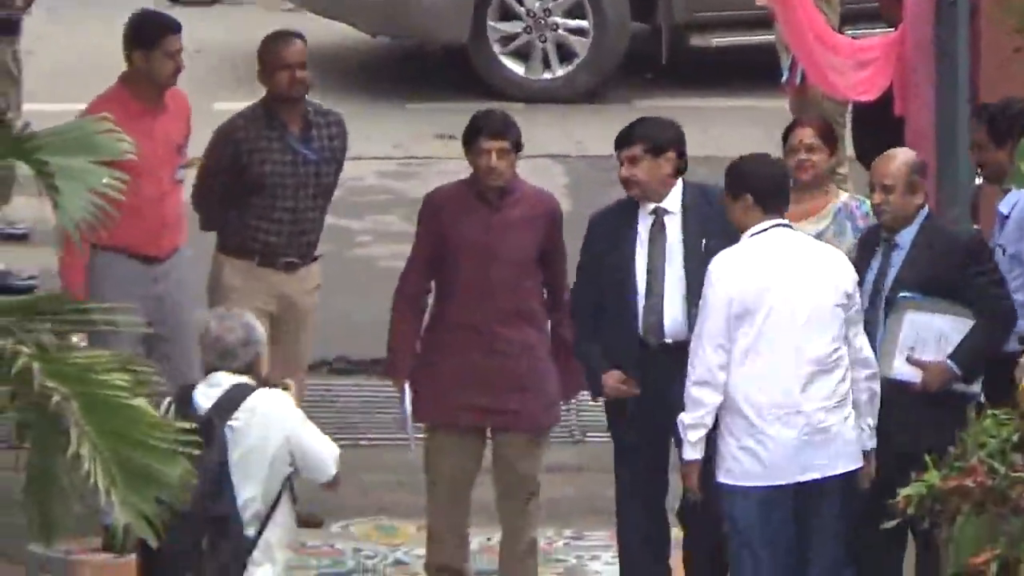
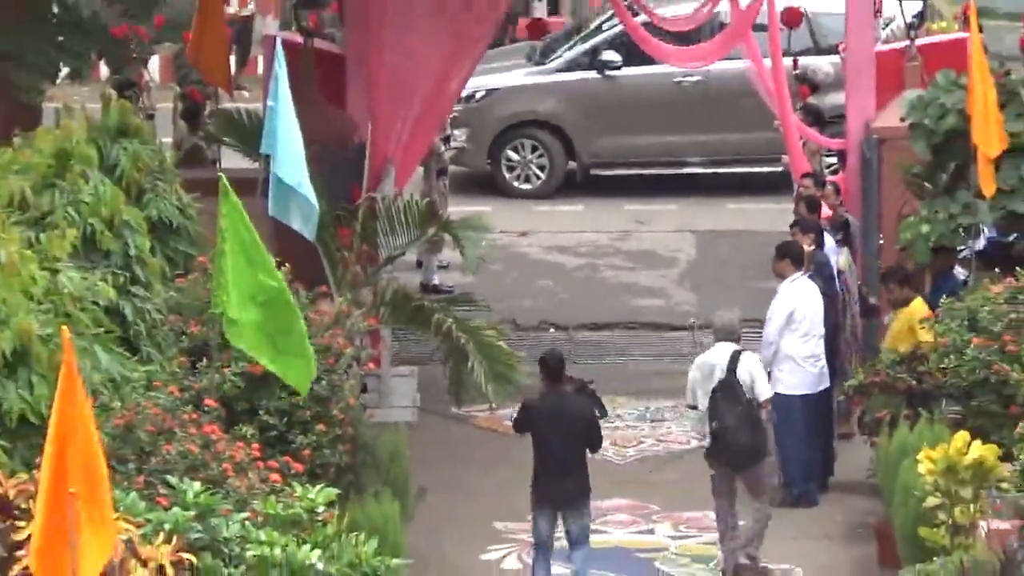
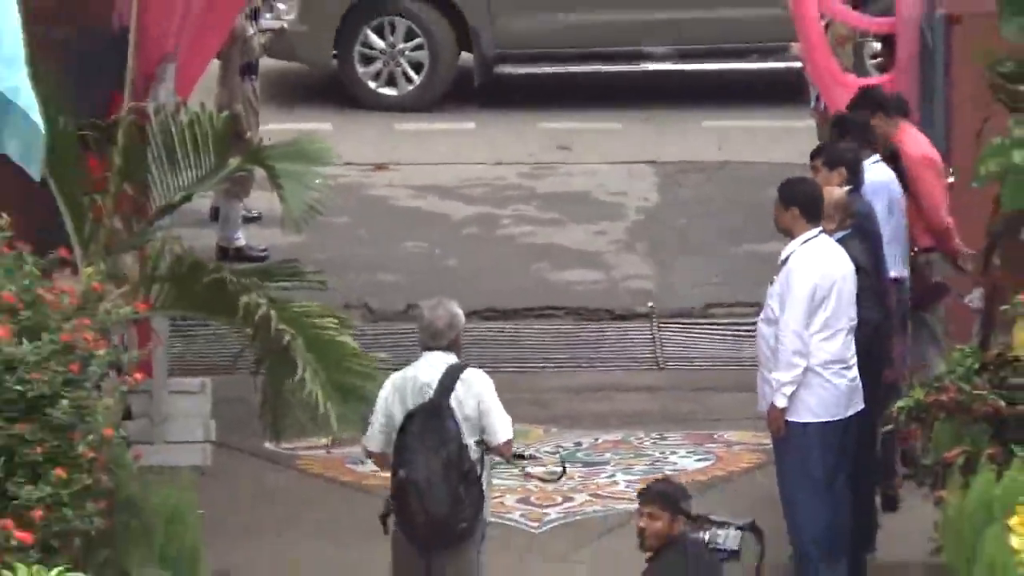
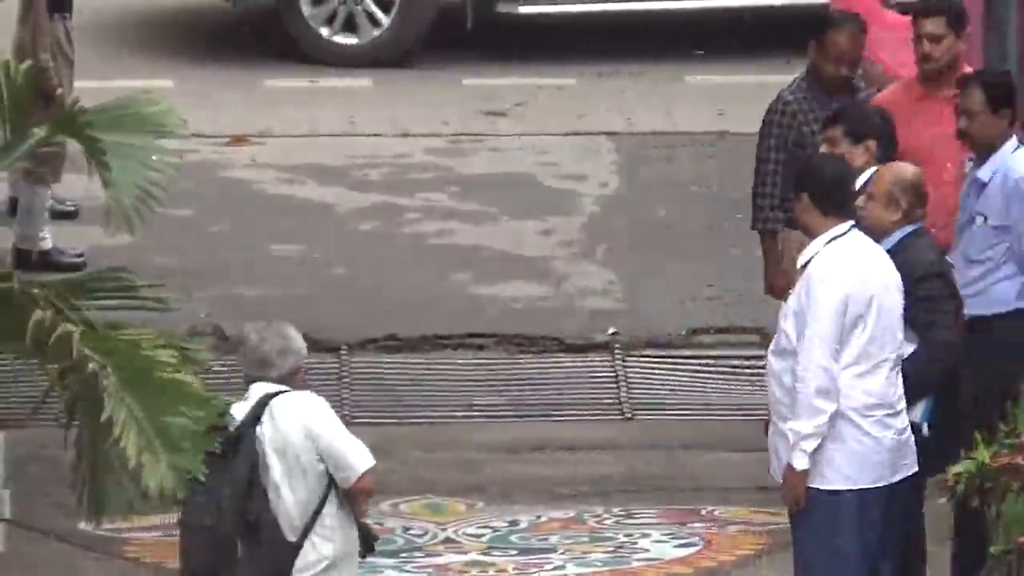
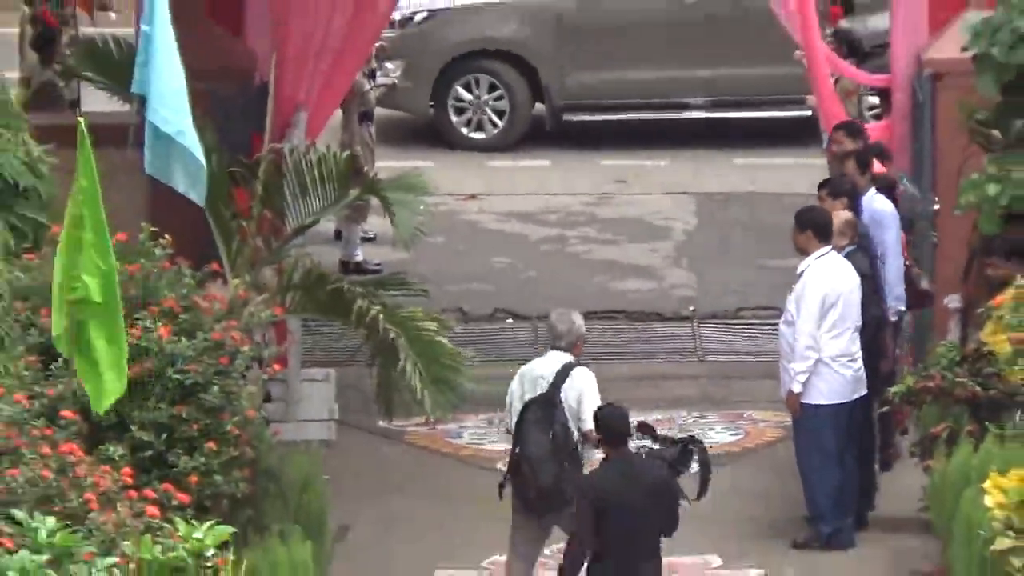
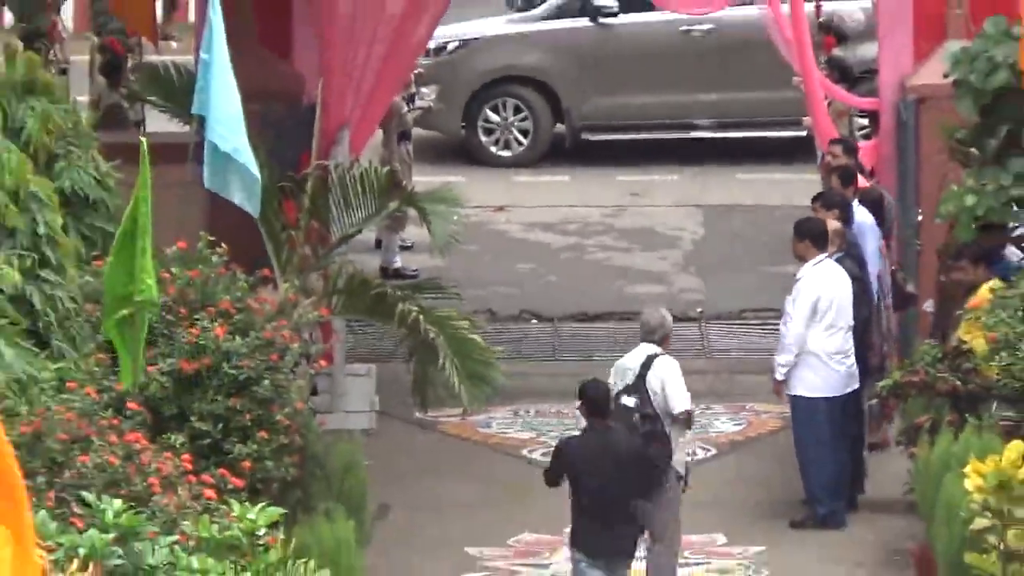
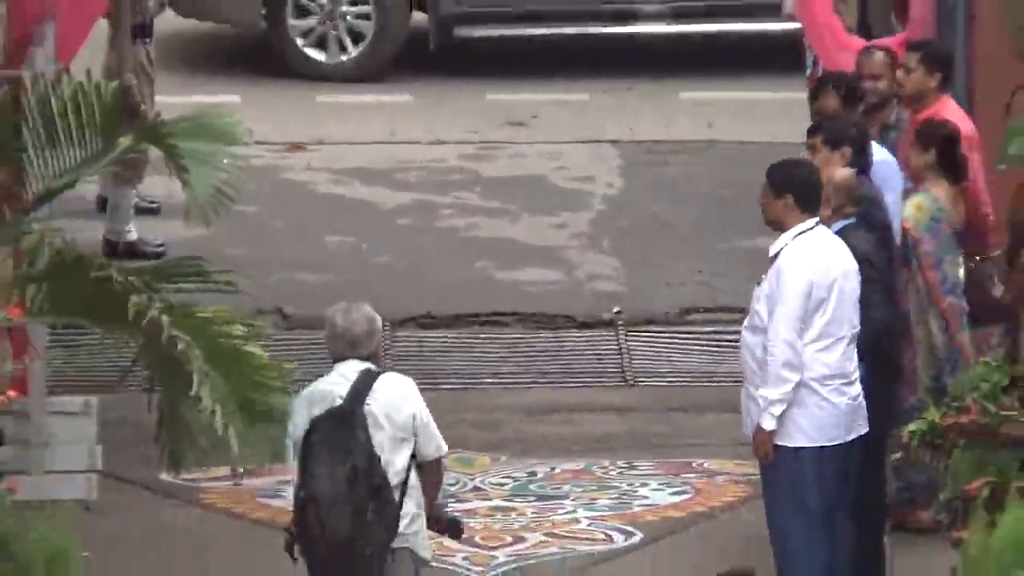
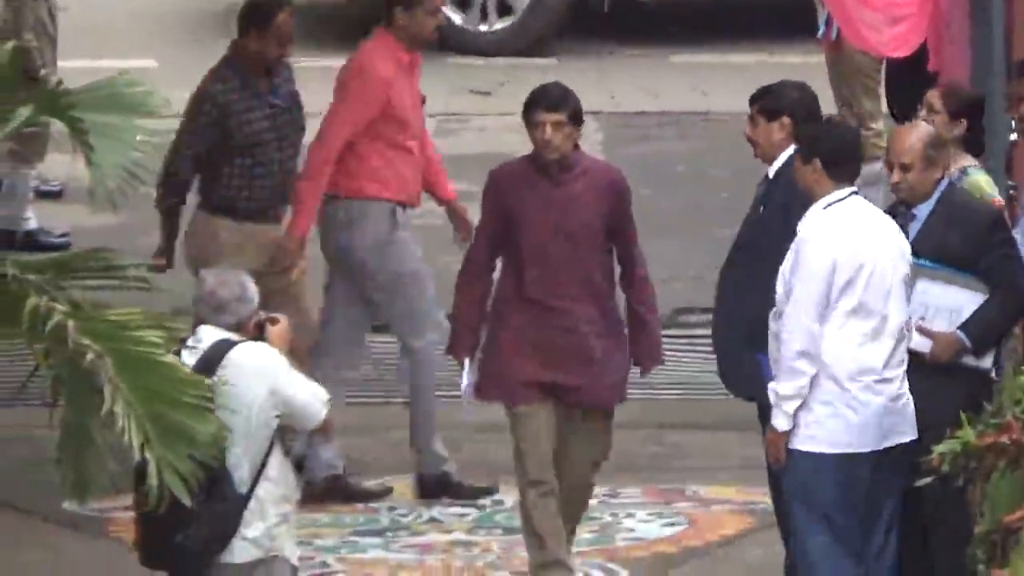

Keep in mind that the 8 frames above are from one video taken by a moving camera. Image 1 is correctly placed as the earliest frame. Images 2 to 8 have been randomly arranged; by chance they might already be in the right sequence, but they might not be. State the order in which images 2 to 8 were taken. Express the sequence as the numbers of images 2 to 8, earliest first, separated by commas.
8, 4, 7, 3, 5, 6, 2
